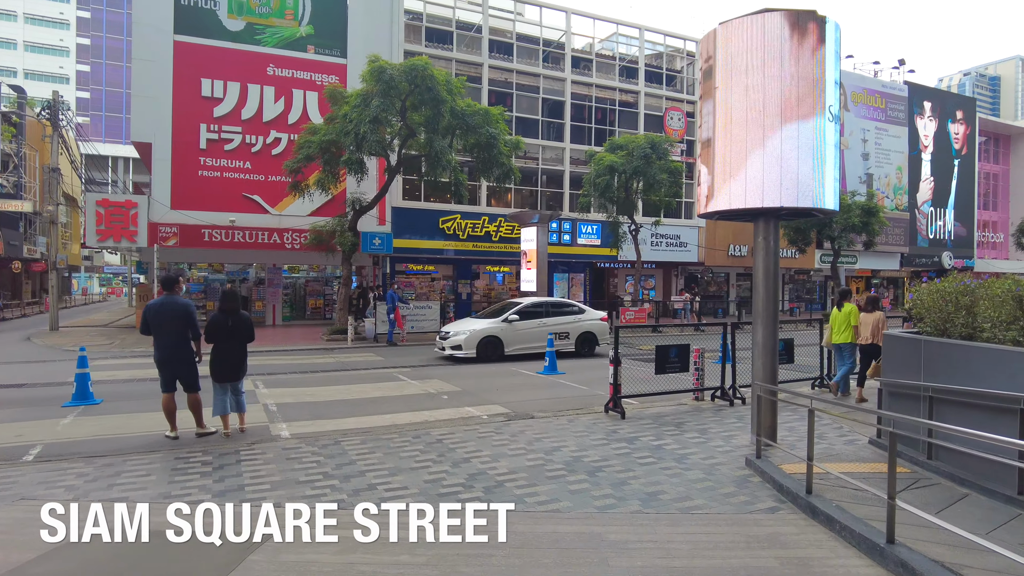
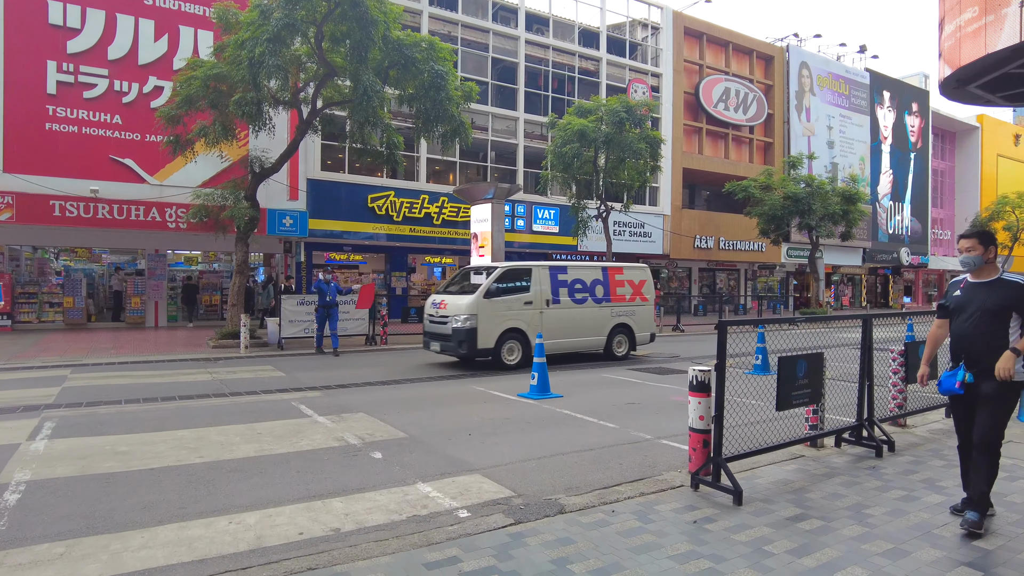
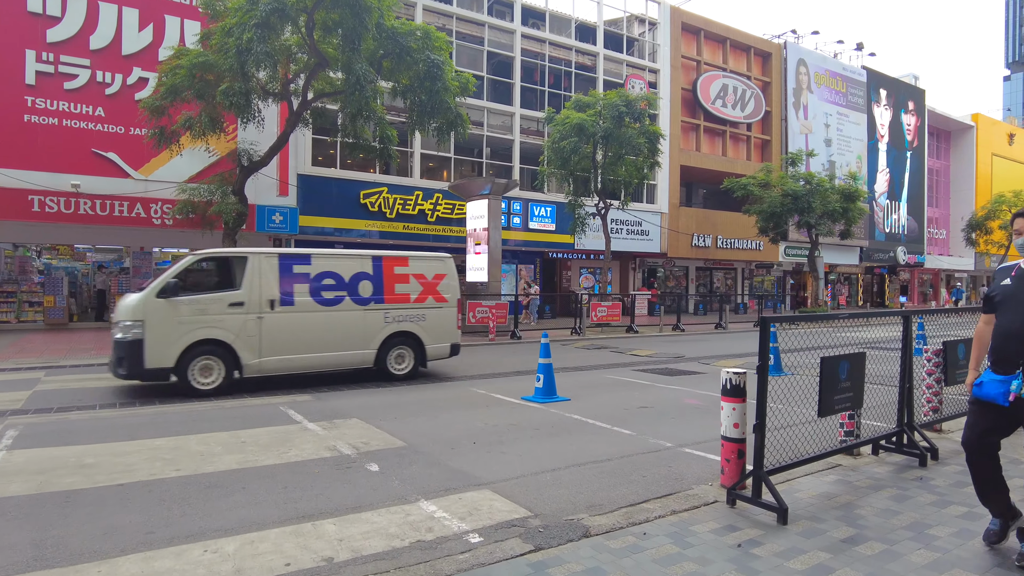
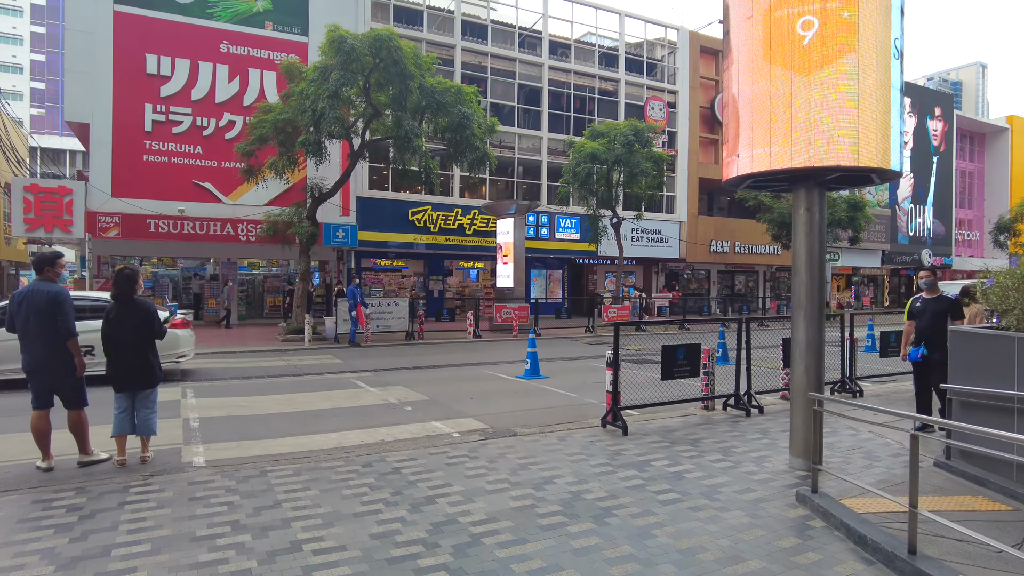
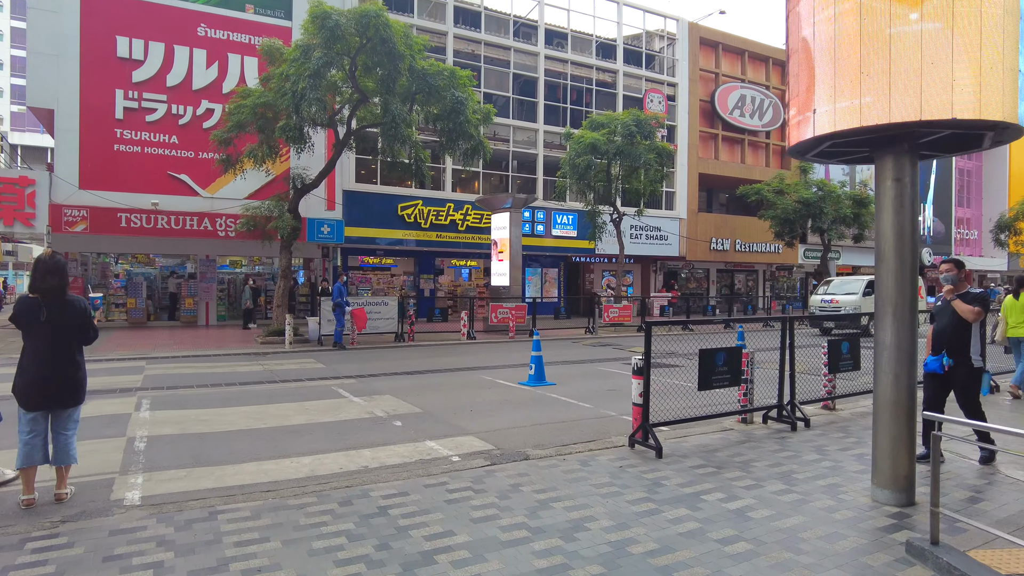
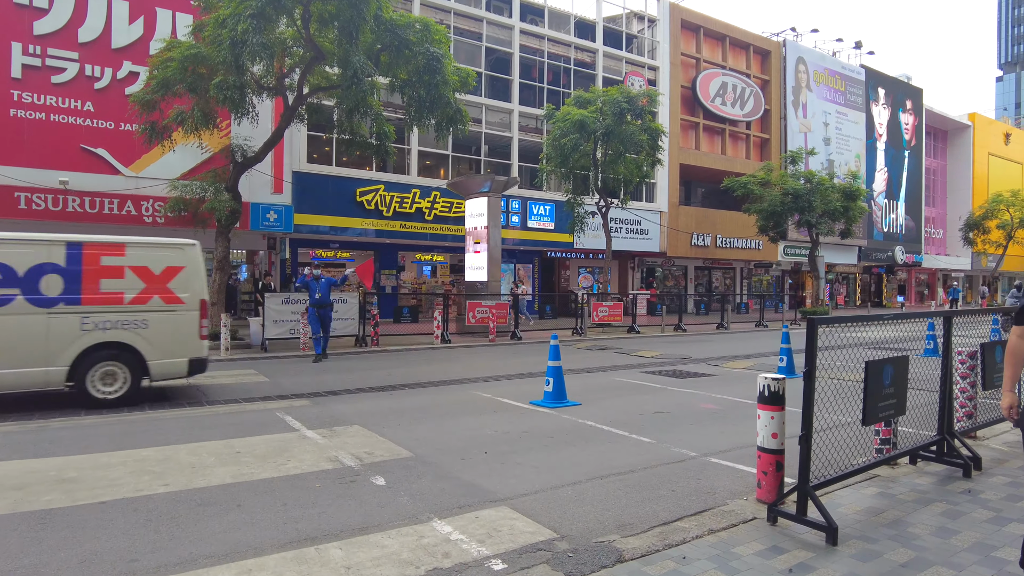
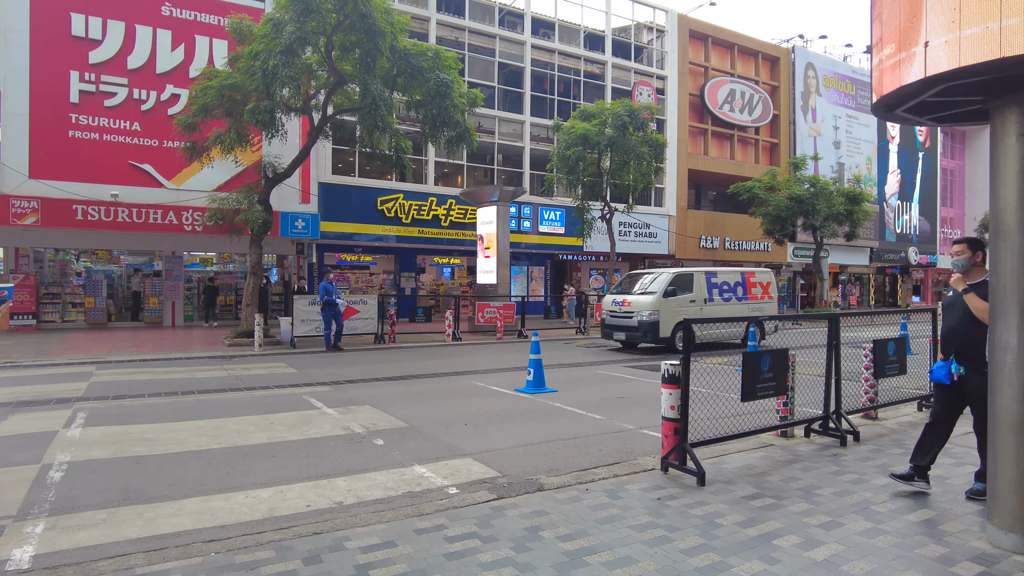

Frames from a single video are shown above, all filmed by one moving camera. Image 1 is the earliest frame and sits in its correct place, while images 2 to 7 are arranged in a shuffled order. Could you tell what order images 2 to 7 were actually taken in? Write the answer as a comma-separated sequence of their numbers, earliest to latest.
4, 5, 7, 2, 3, 6
